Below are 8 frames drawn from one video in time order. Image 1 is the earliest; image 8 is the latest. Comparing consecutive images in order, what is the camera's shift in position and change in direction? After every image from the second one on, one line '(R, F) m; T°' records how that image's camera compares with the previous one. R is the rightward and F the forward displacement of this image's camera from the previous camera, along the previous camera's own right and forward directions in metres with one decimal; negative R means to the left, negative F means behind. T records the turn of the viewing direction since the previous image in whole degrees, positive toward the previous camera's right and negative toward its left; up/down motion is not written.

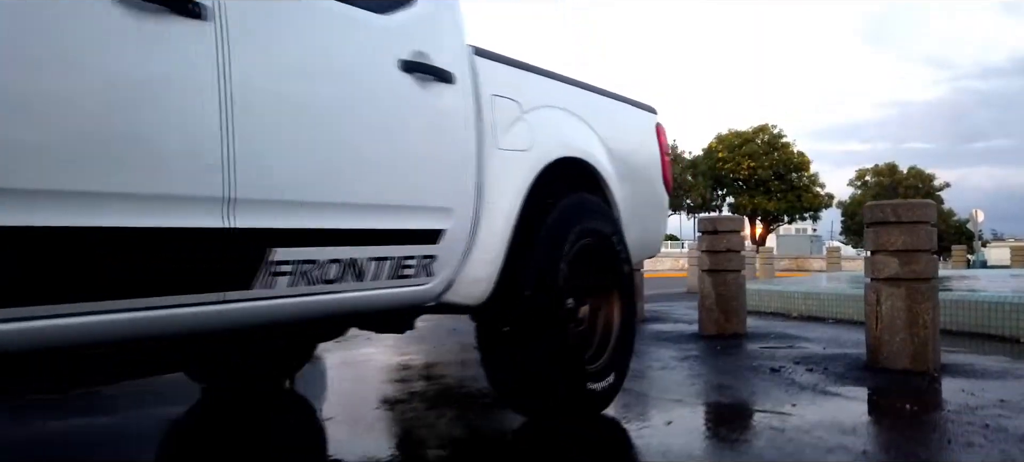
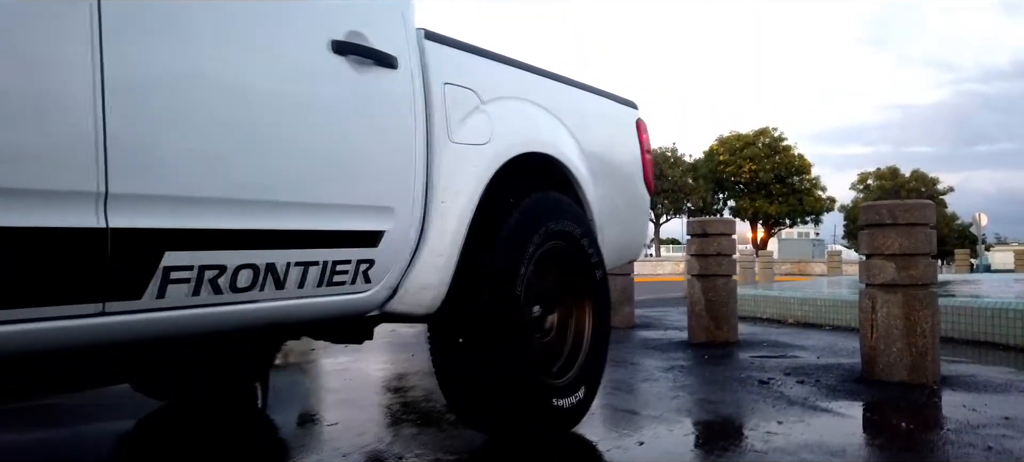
(+0.2, +0.3) m; 0°
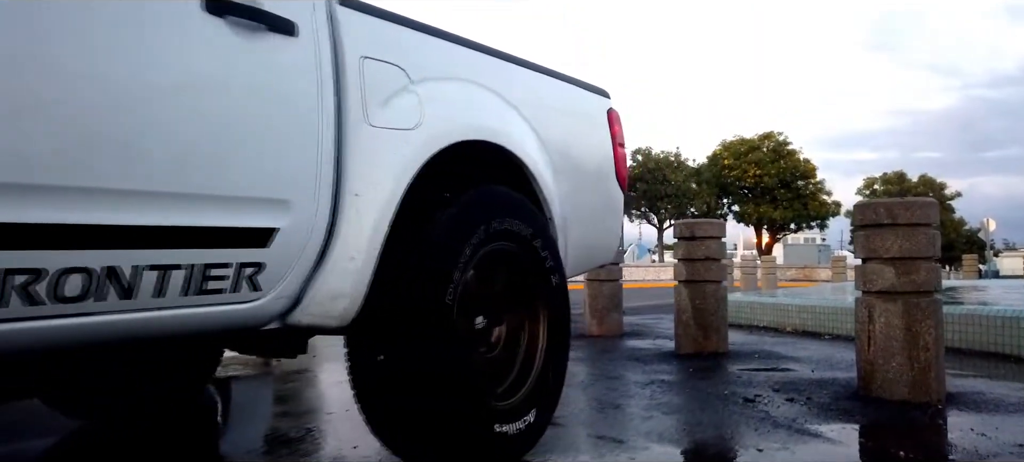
(+0.3, +0.5) m; 0°
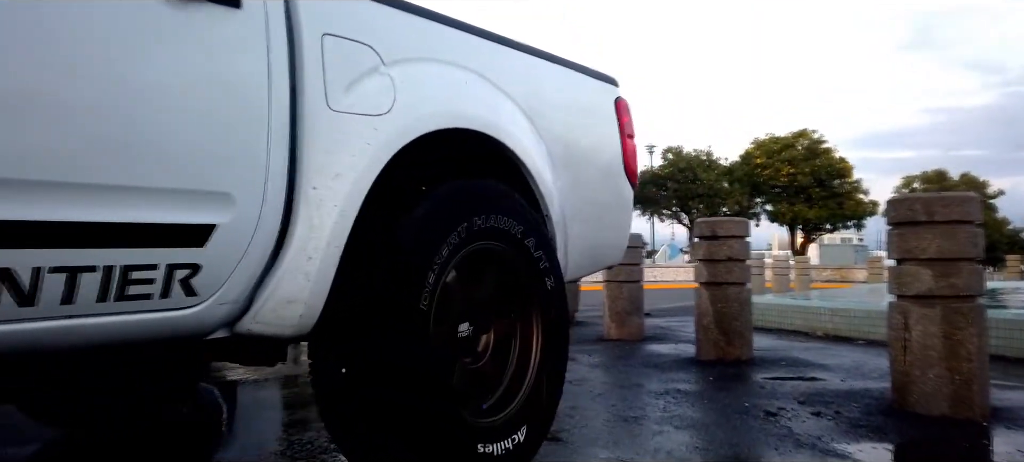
(+0.2, +0.3) m; -2°
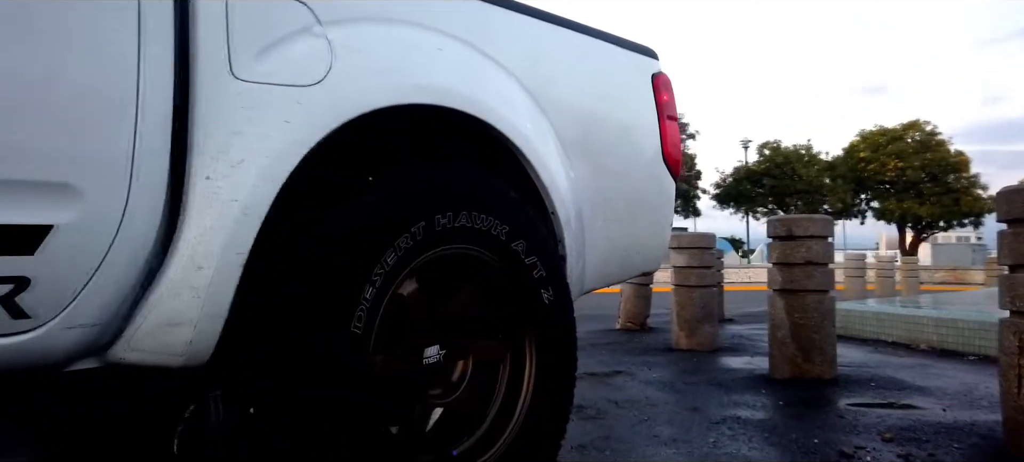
(+0.3, +0.6) m; -7°
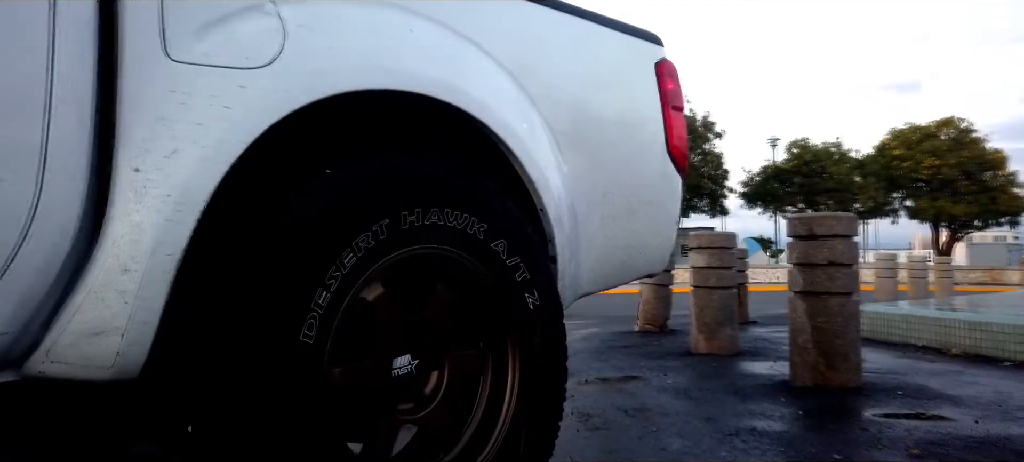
(+0.1, +0.2) m; -2°
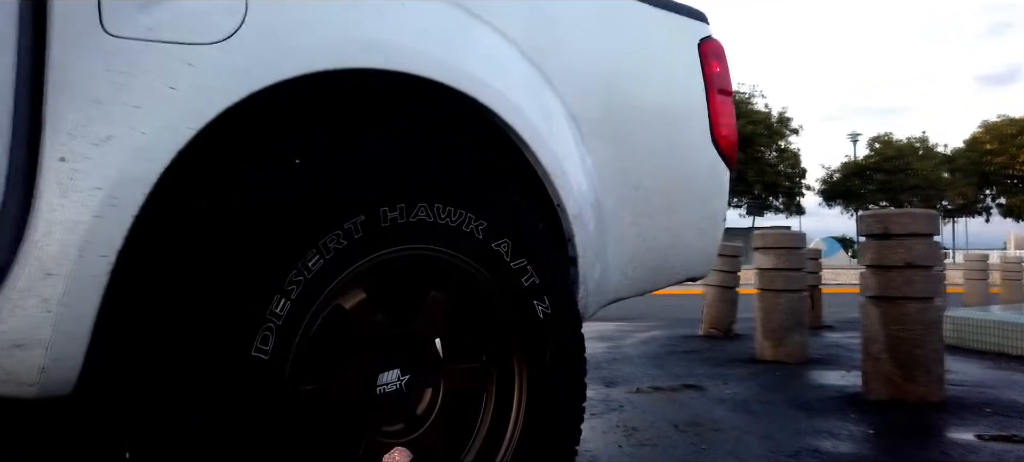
(+0.2, +0.3) m; -5°
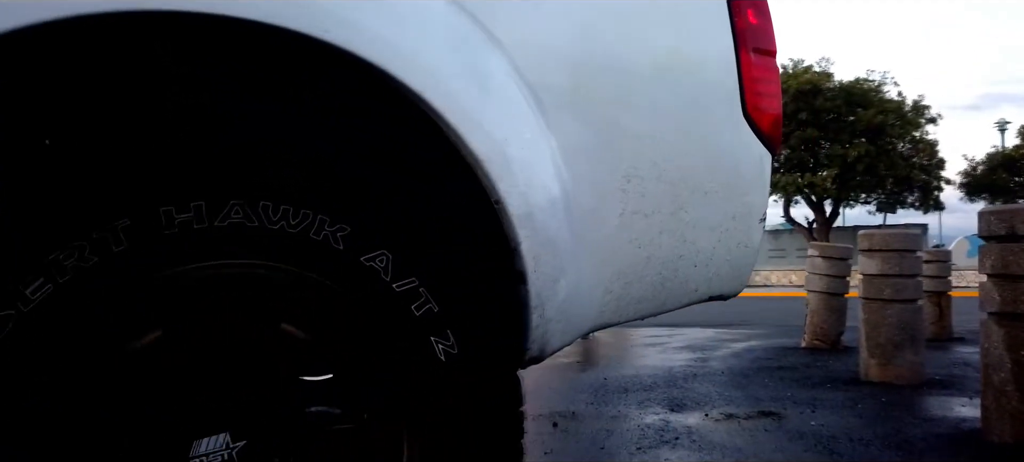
(+0.4, +0.6) m; -8°
